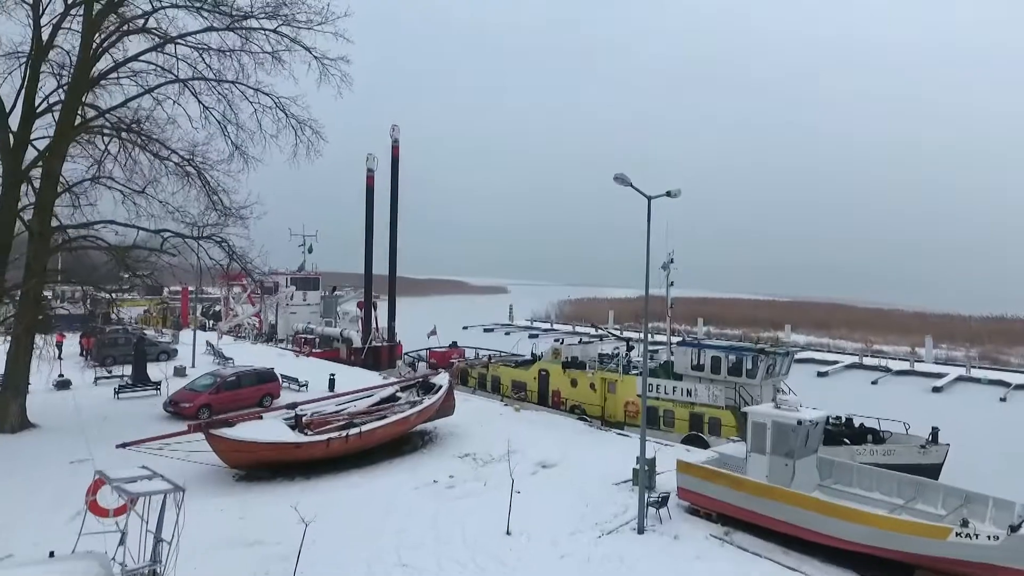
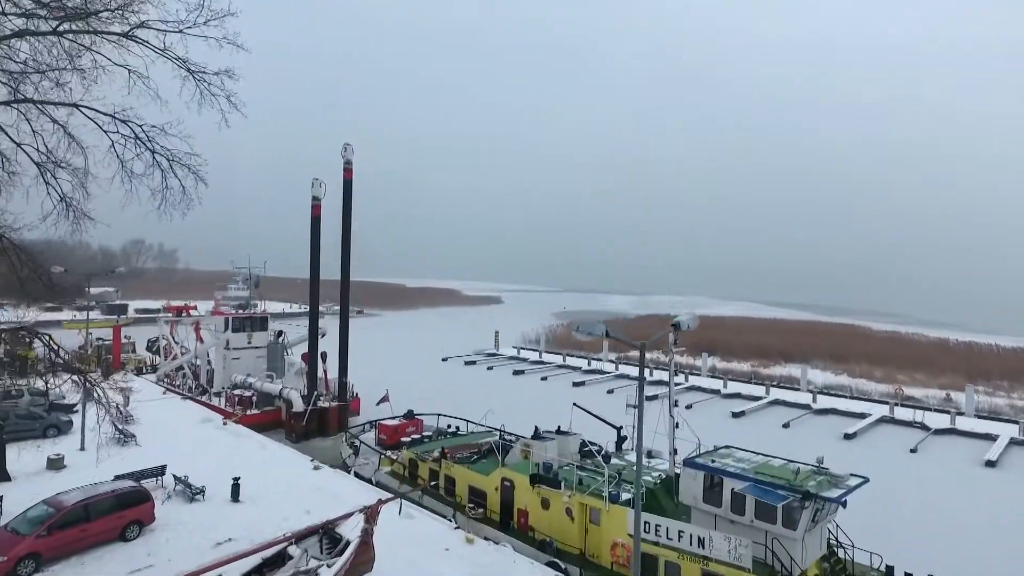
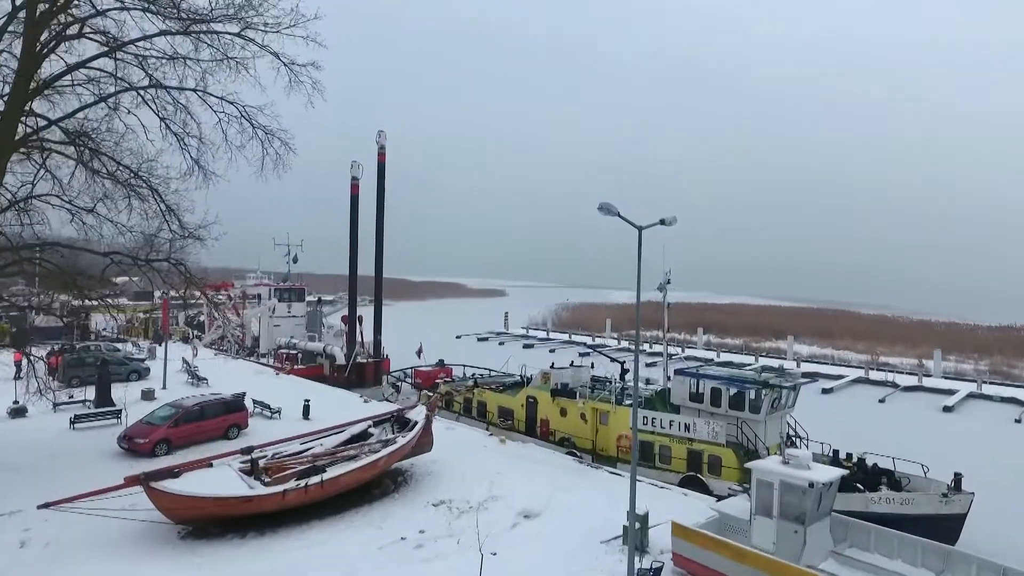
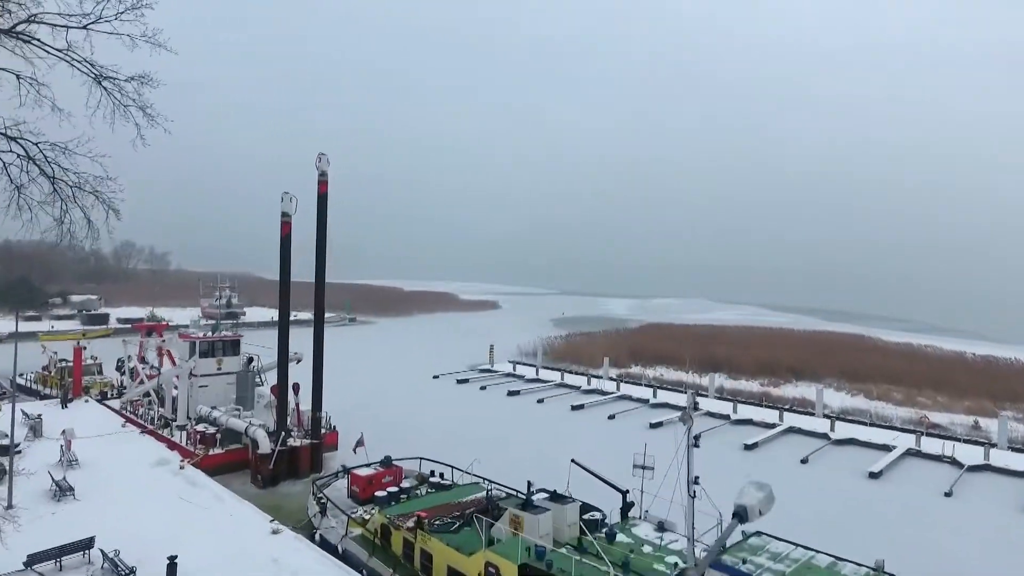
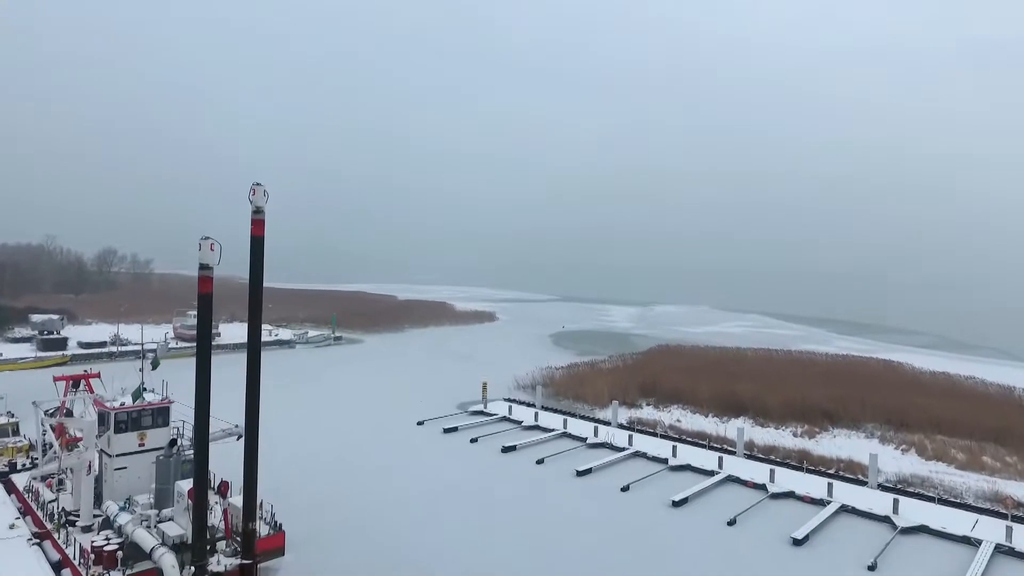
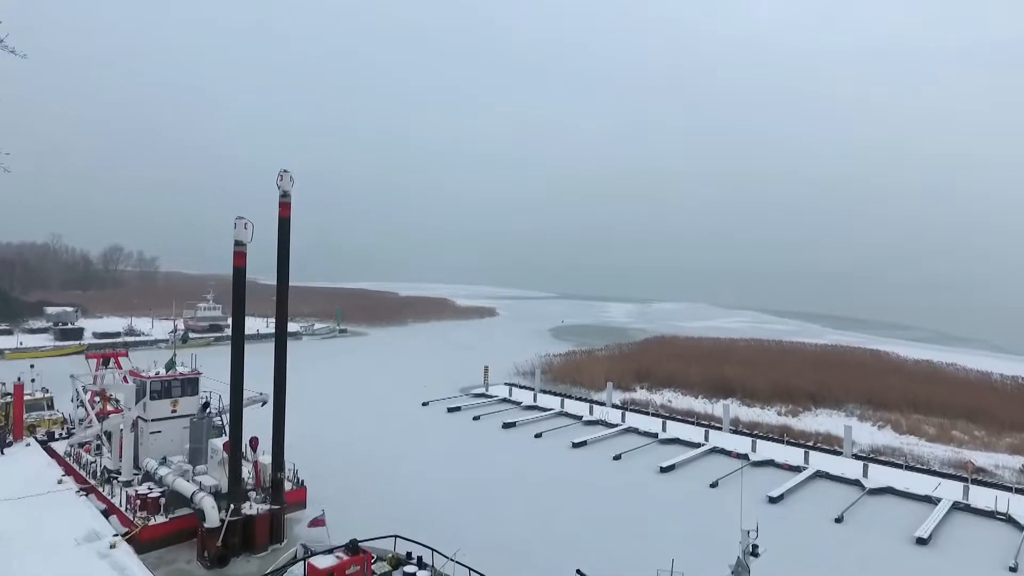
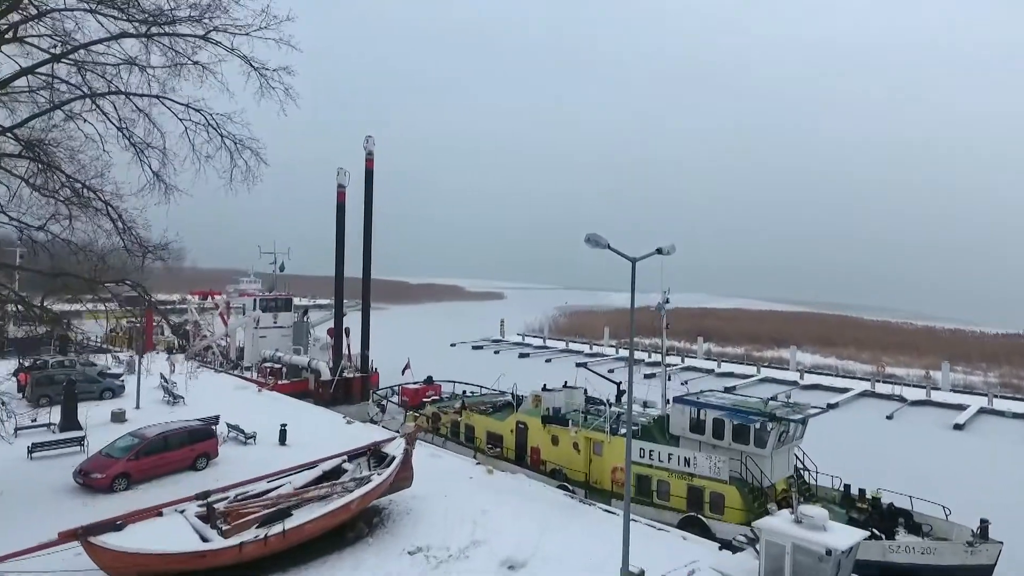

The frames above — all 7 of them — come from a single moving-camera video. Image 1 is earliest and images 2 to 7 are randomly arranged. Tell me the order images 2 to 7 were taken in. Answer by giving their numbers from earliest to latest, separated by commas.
3, 7, 2, 4, 6, 5
